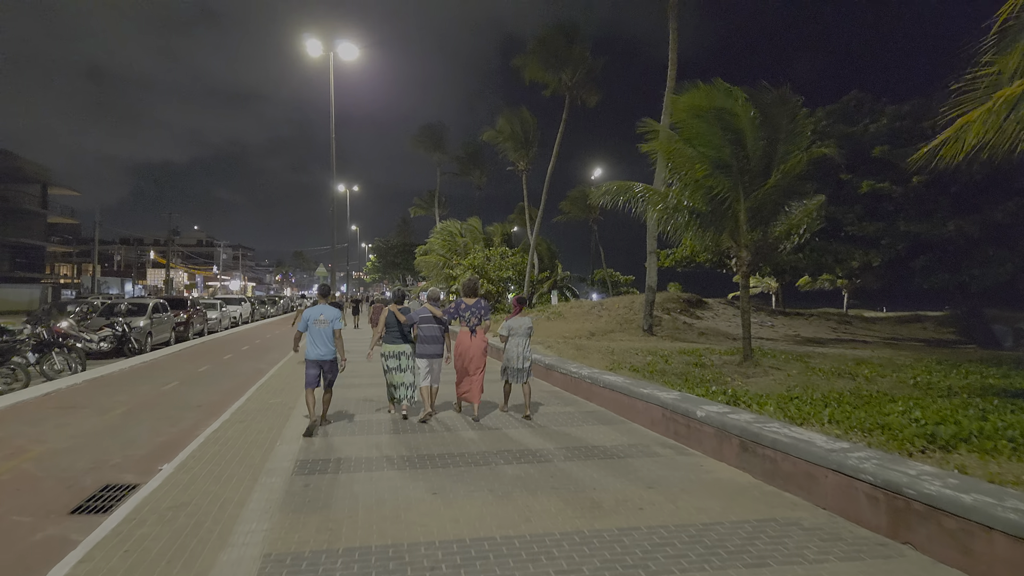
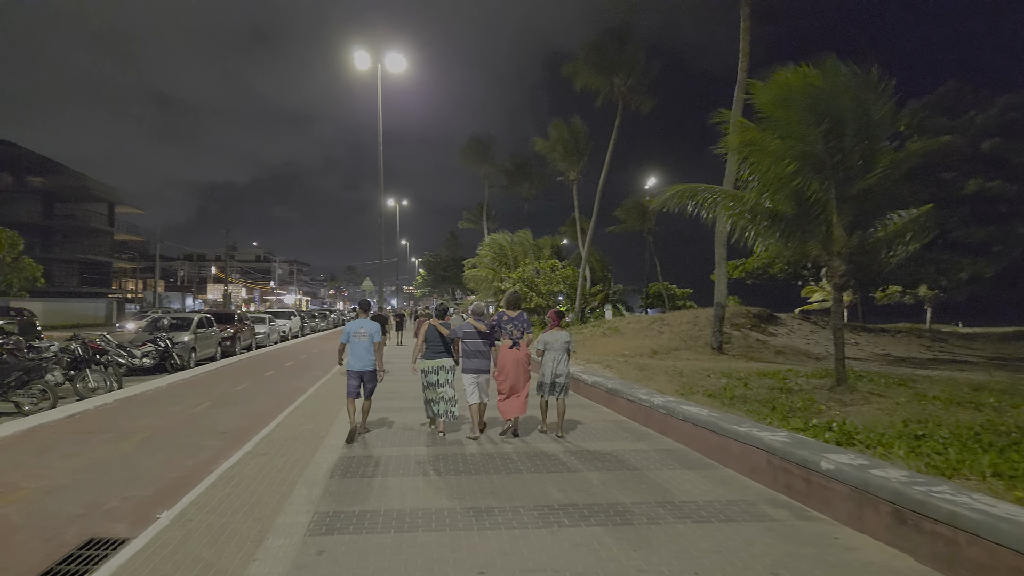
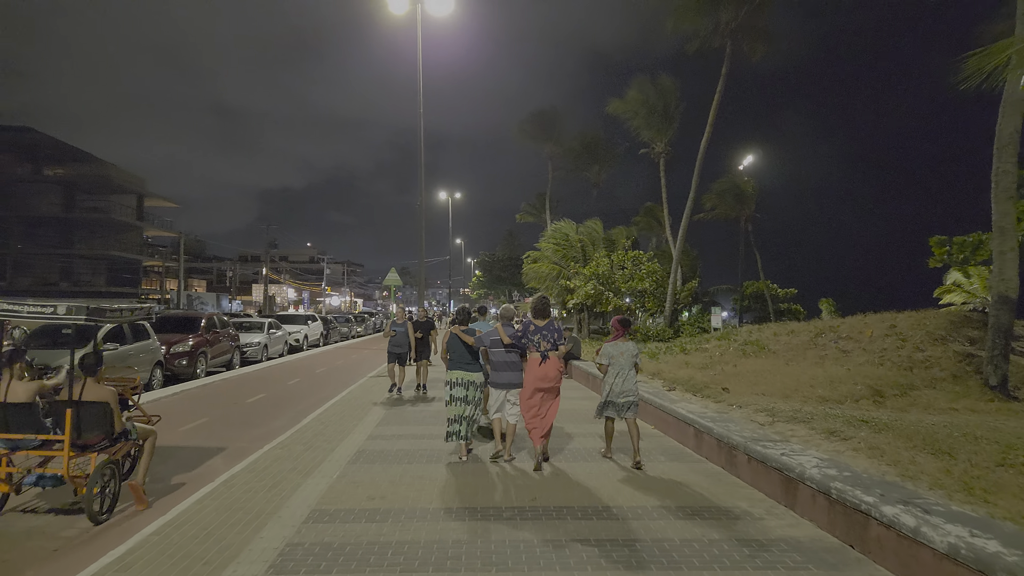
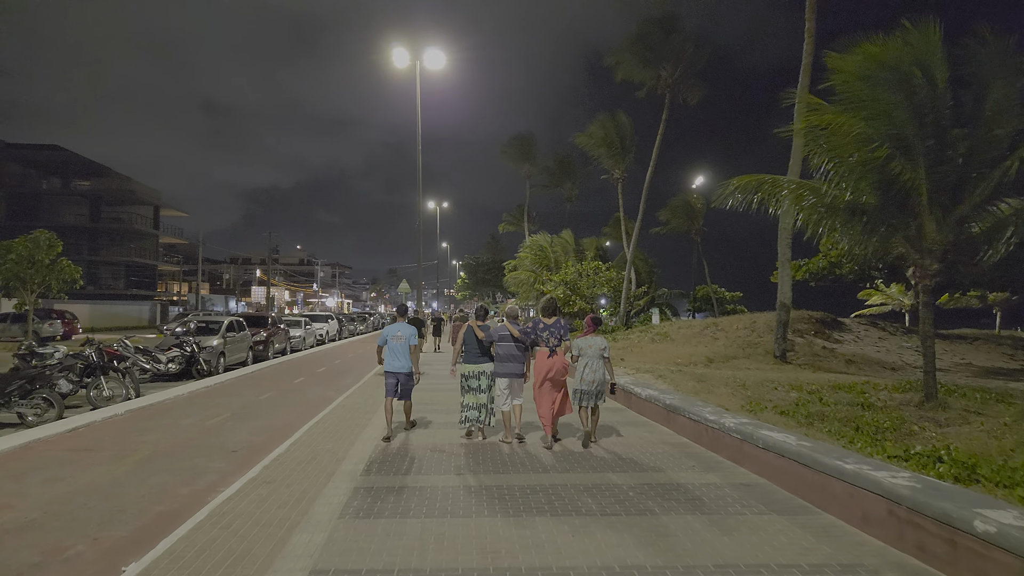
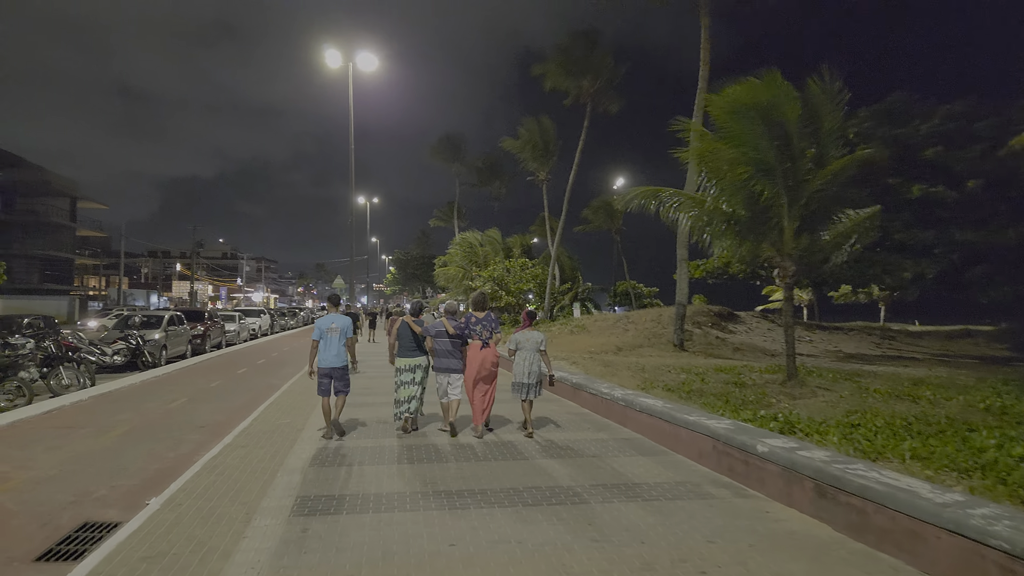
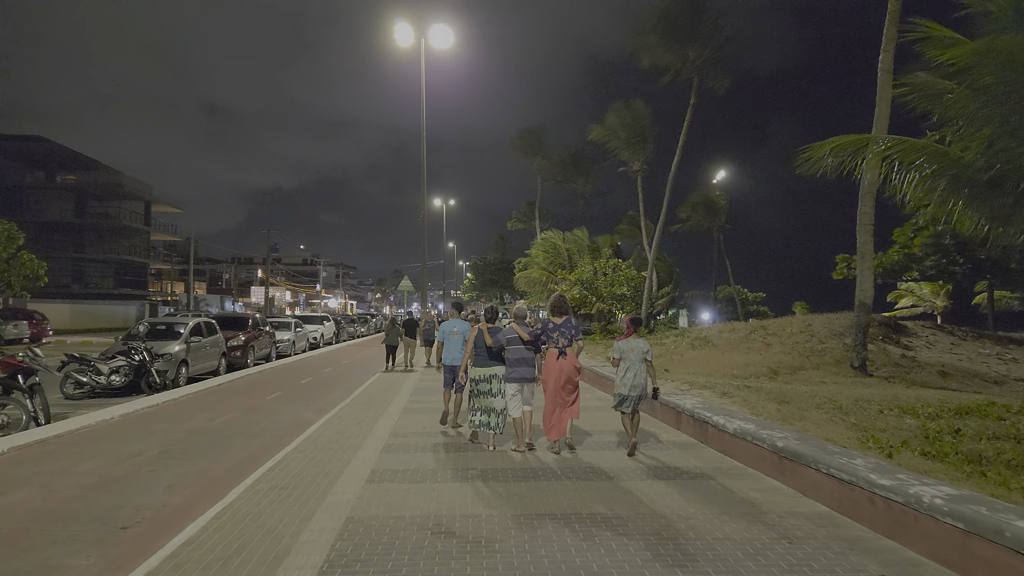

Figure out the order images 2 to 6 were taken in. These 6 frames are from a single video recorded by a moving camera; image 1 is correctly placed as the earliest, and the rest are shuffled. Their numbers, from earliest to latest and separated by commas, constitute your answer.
5, 2, 4, 6, 3
